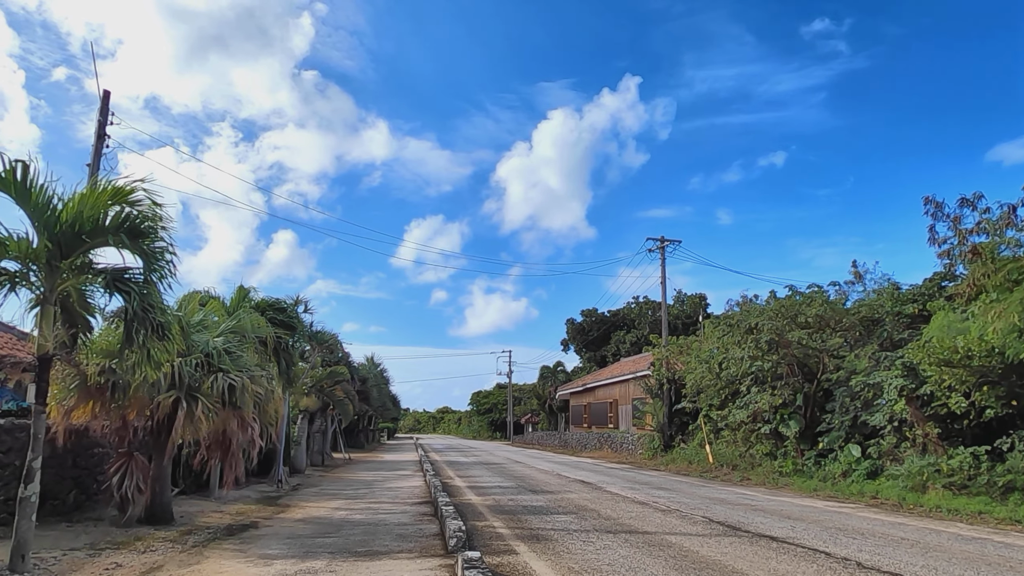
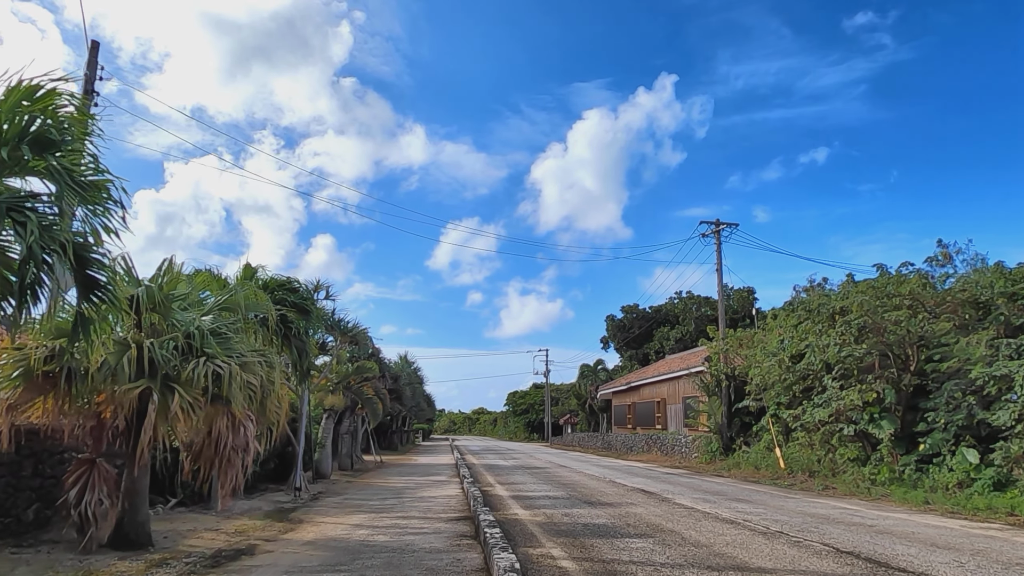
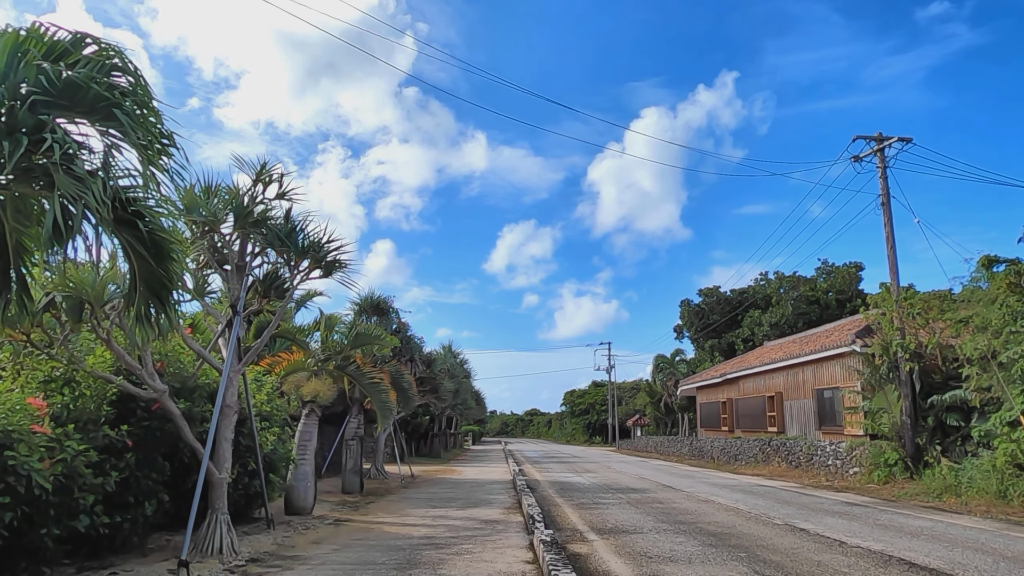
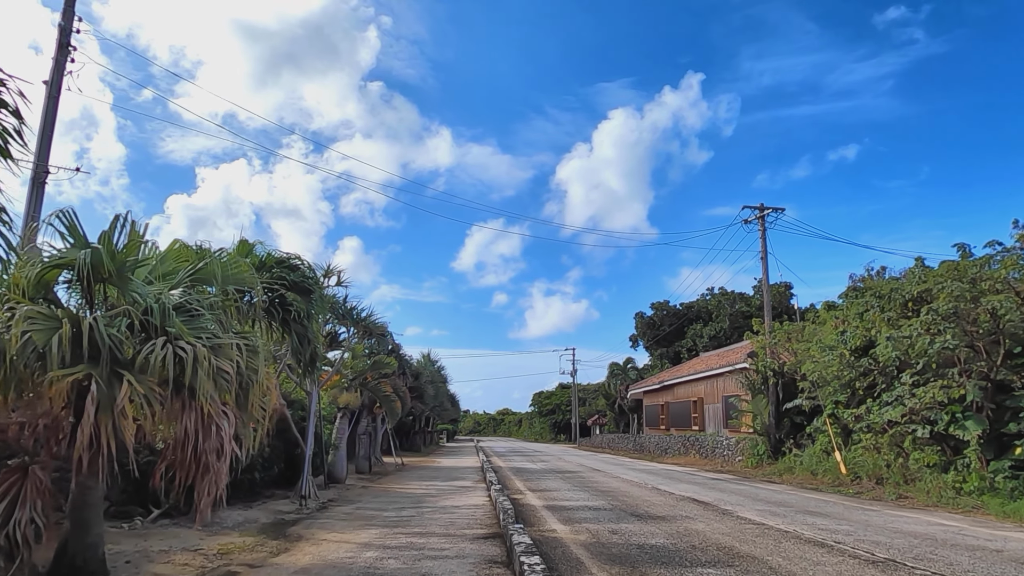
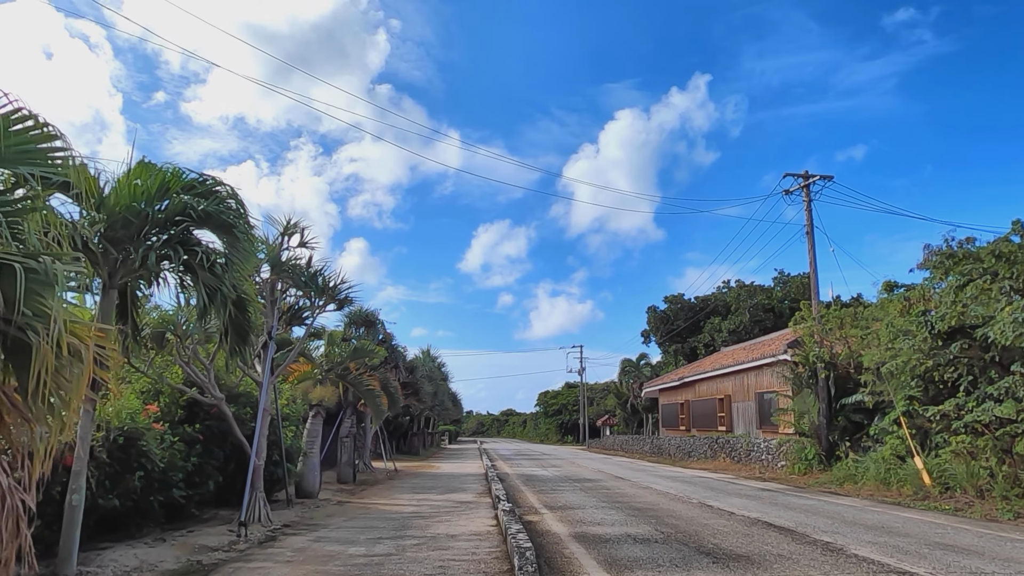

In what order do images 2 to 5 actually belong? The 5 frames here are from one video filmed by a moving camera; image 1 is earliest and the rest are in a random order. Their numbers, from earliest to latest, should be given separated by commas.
2, 4, 5, 3
